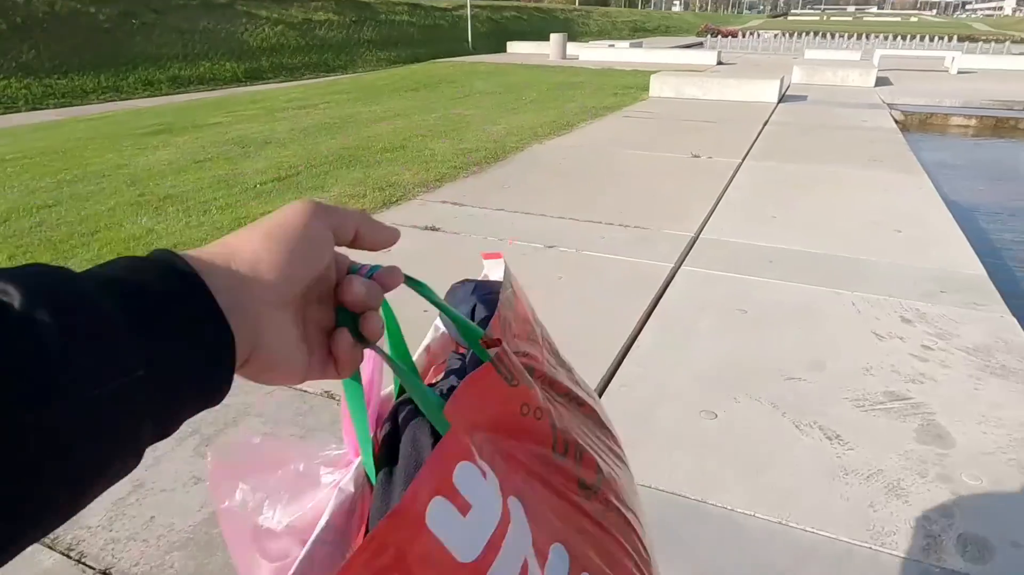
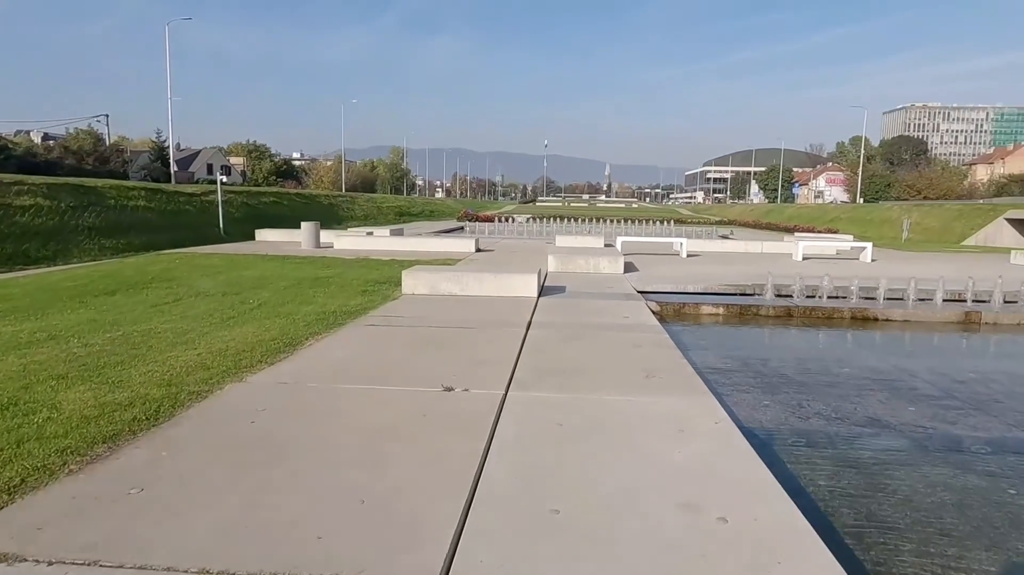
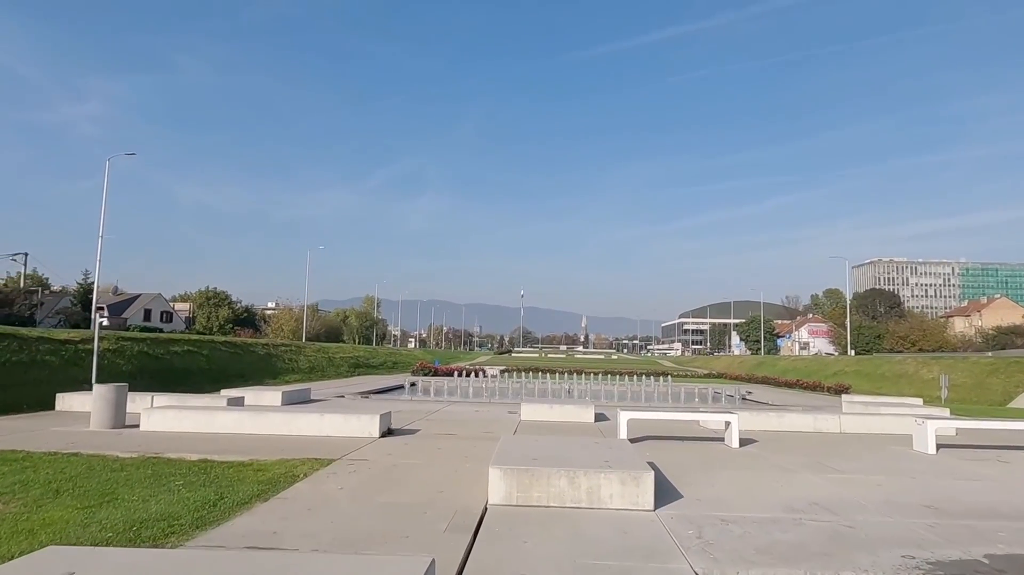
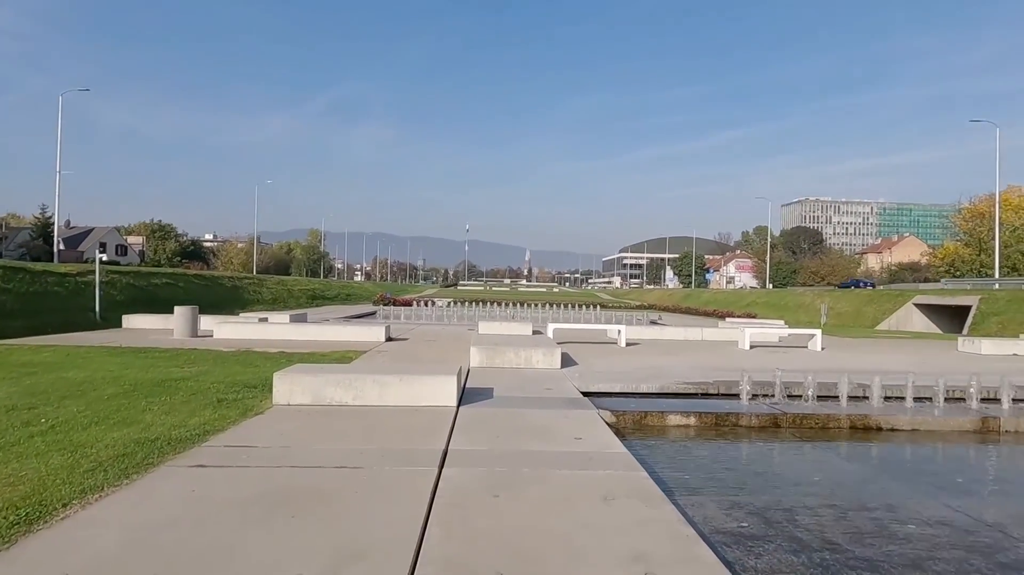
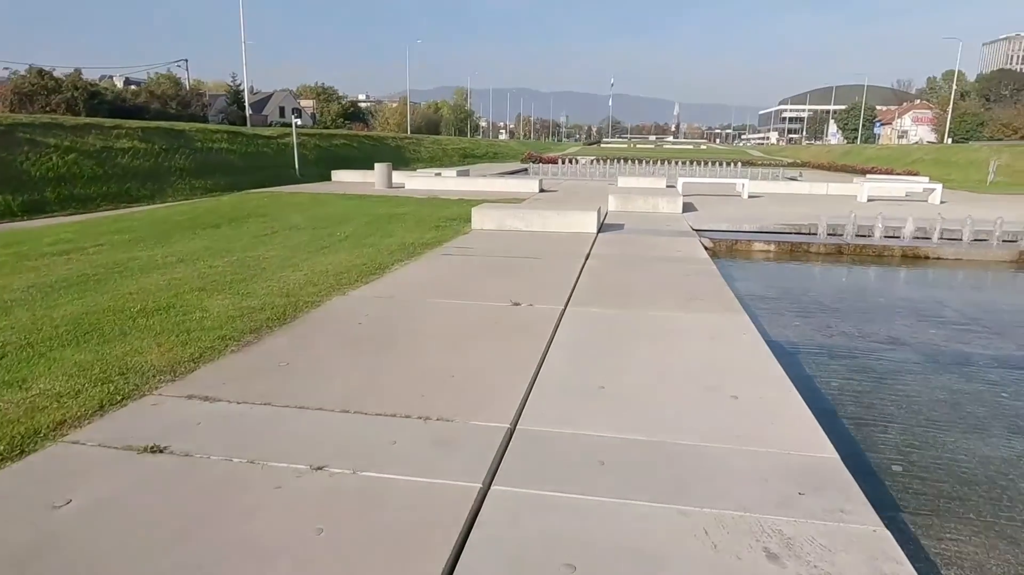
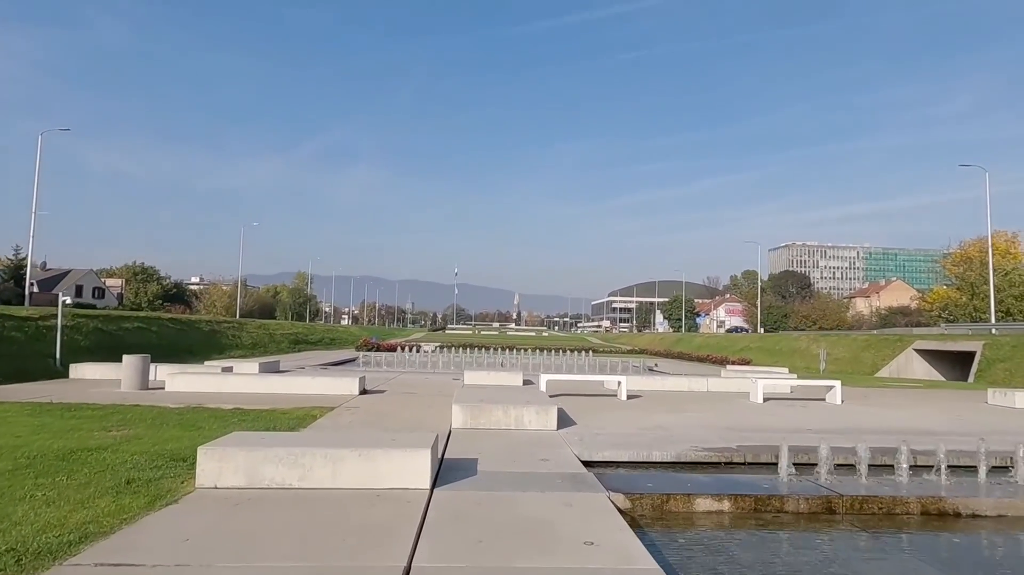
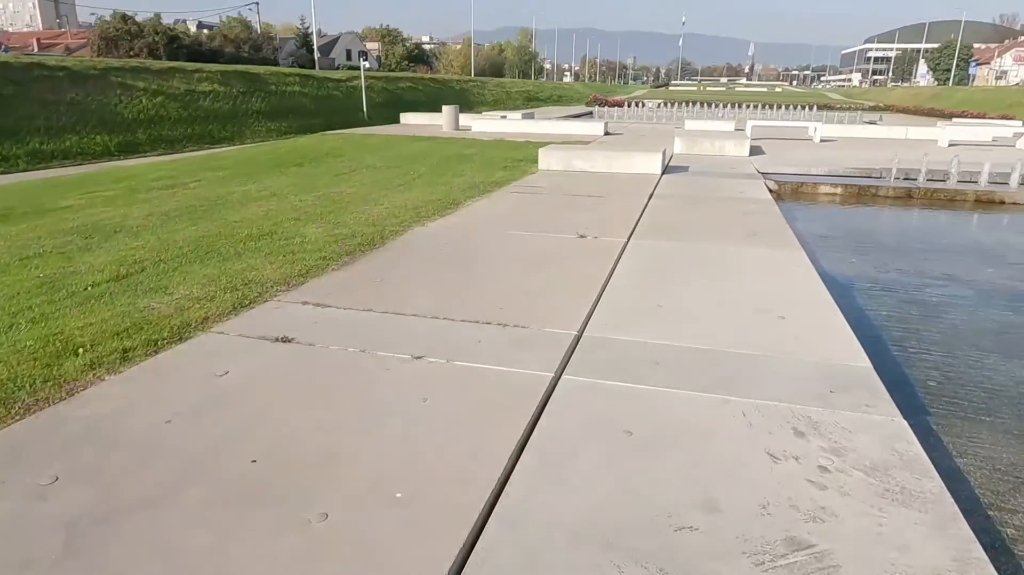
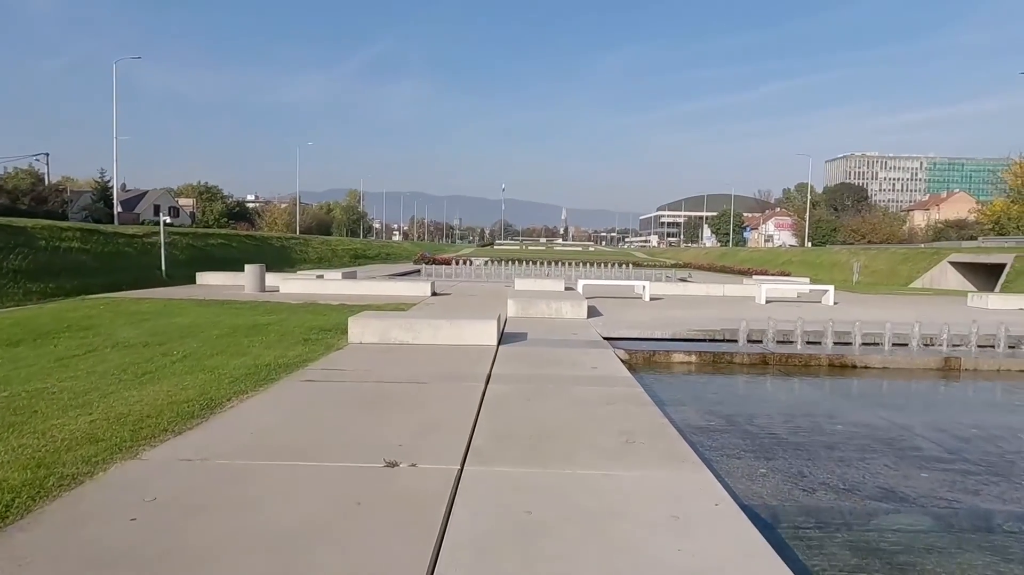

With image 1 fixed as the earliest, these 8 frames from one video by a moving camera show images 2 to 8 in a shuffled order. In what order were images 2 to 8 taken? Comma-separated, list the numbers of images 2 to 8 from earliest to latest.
7, 5, 2, 8, 4, 6, 3
